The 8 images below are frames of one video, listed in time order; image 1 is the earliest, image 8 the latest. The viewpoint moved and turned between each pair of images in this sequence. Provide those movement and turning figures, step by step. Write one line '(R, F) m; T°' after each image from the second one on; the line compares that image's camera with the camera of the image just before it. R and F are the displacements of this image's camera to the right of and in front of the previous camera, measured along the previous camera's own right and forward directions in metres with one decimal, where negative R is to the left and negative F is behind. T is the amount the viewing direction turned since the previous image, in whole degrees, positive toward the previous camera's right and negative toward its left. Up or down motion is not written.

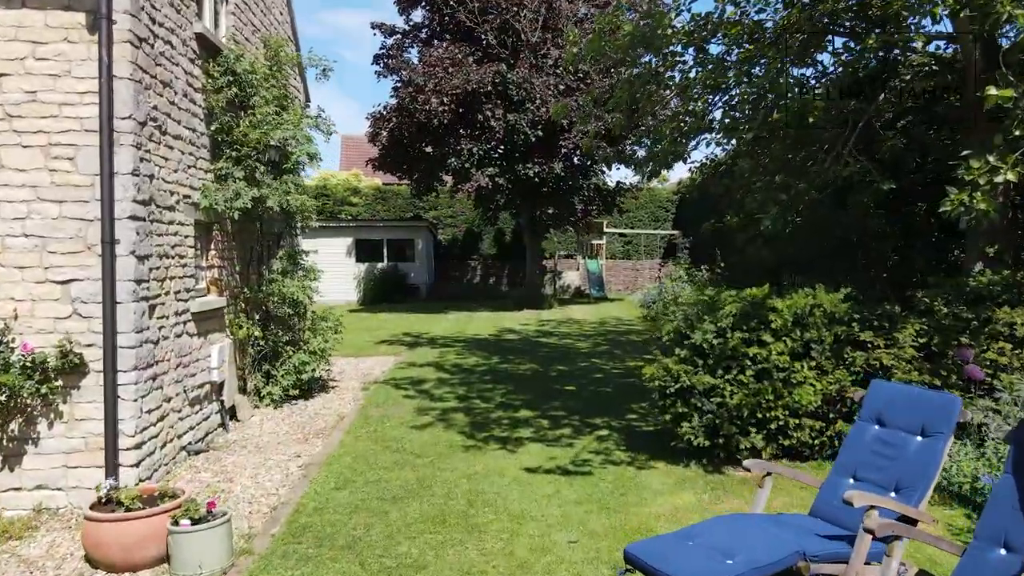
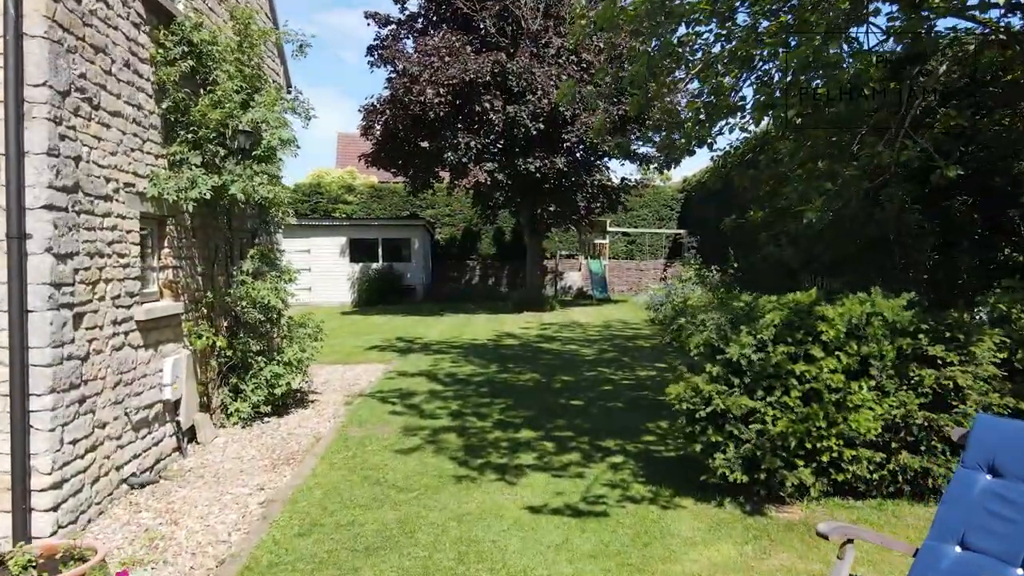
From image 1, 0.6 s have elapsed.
(0.0, +0.8) m; 0°
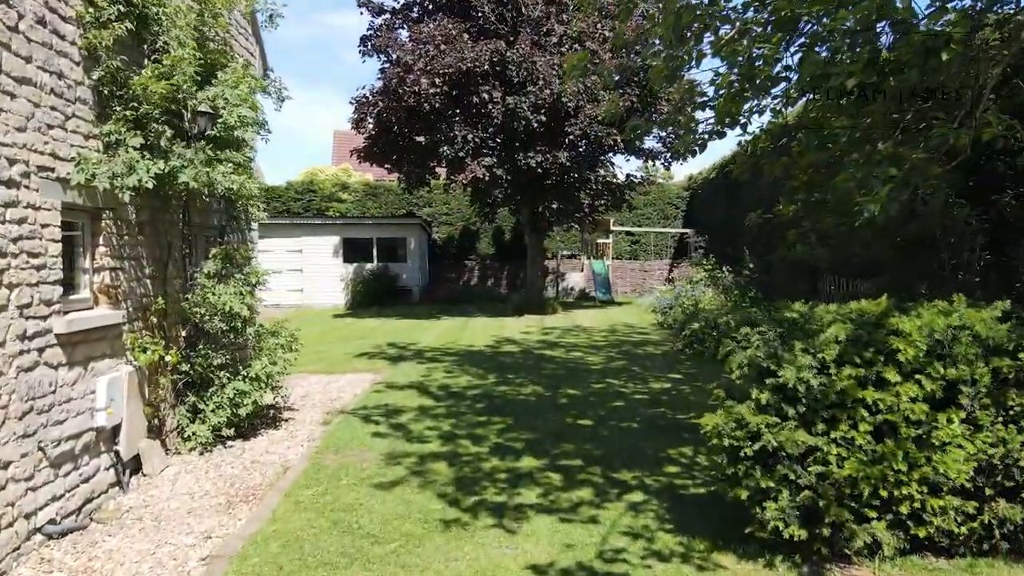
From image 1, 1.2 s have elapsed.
(0.0, +0.8) m; 0°
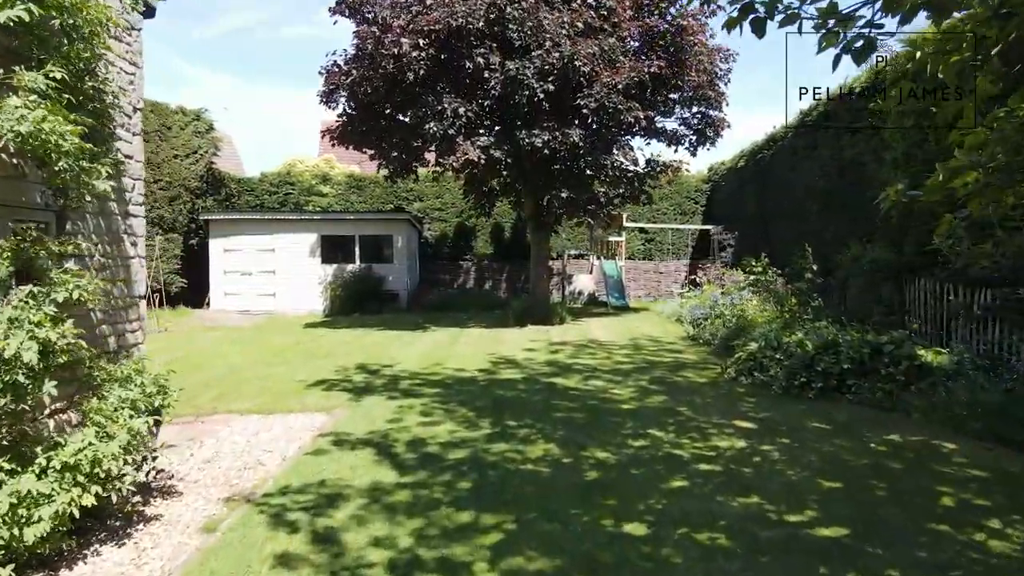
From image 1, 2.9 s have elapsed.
(0.0, +2.5) m; 0°
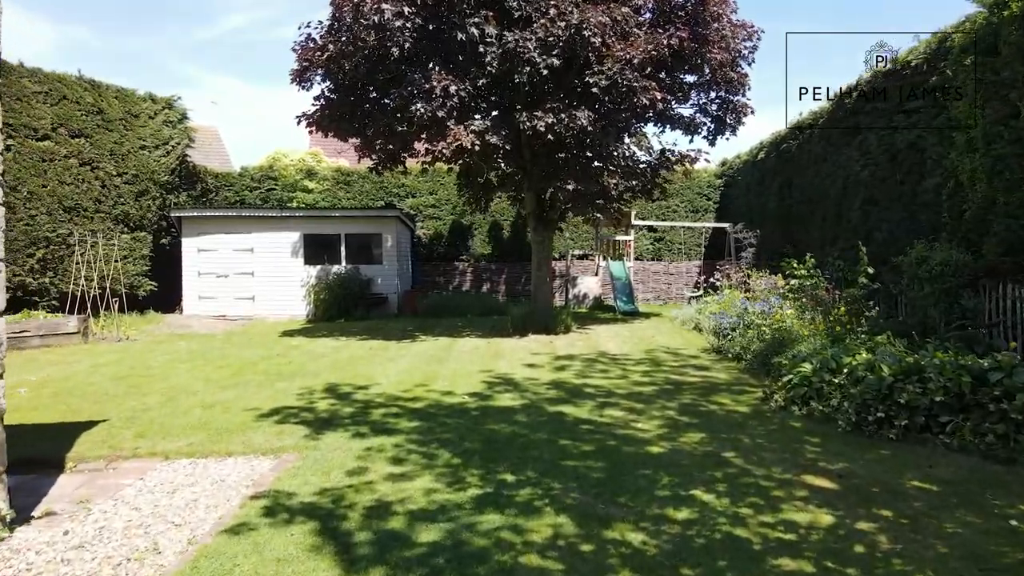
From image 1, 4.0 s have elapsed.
(0.0, +1.5) m; 0°
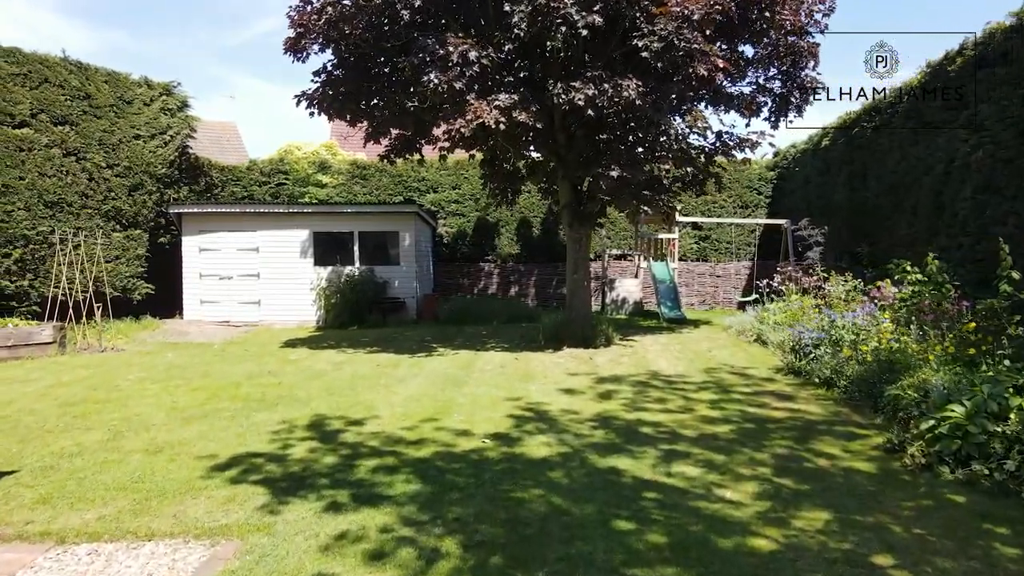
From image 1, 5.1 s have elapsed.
(0.0, +1.7) m; -2°
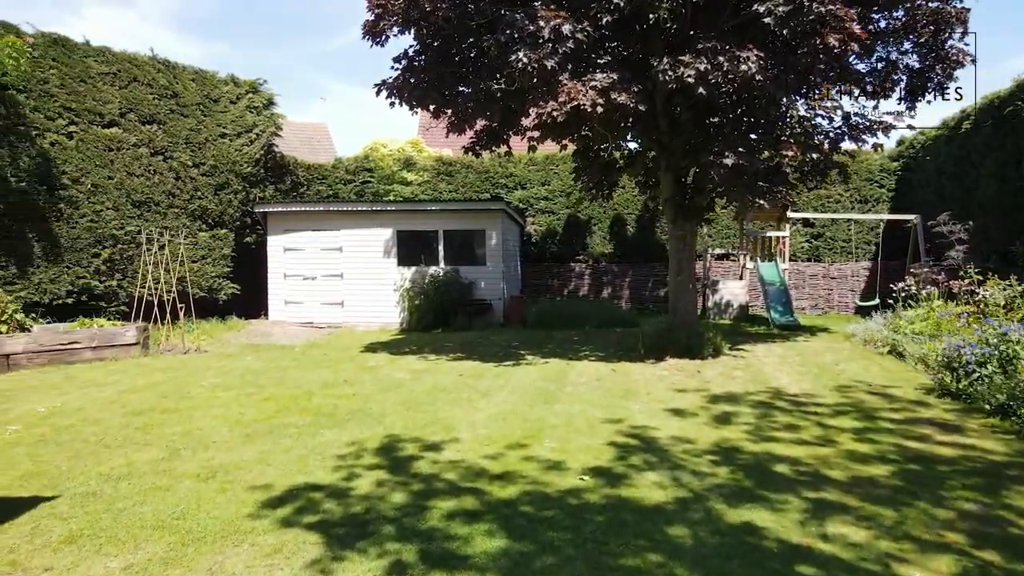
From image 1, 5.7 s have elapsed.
(-0.1, +0.9) m; -7°
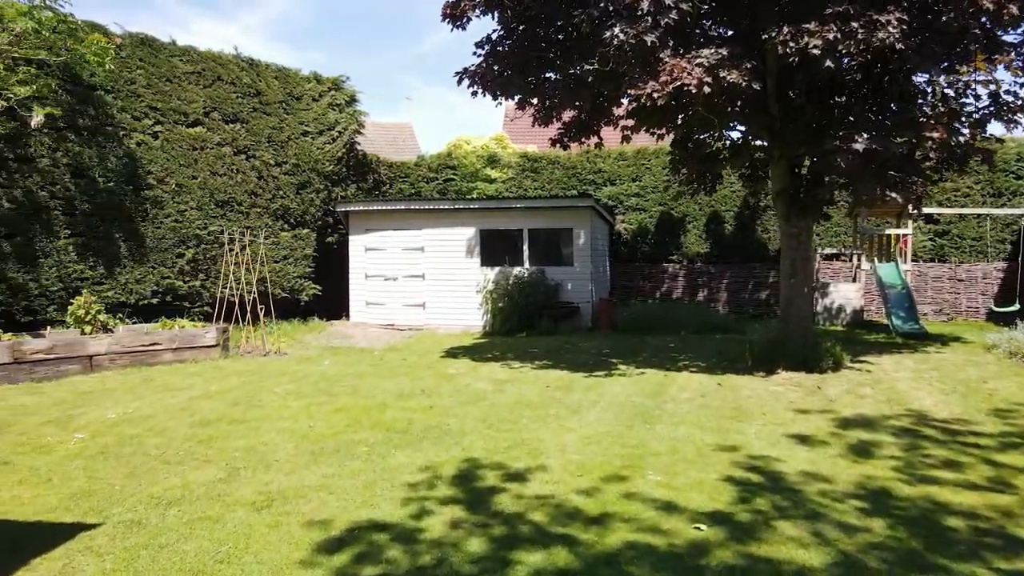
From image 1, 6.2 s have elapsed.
(-0.1, +0.8) m; -6°
